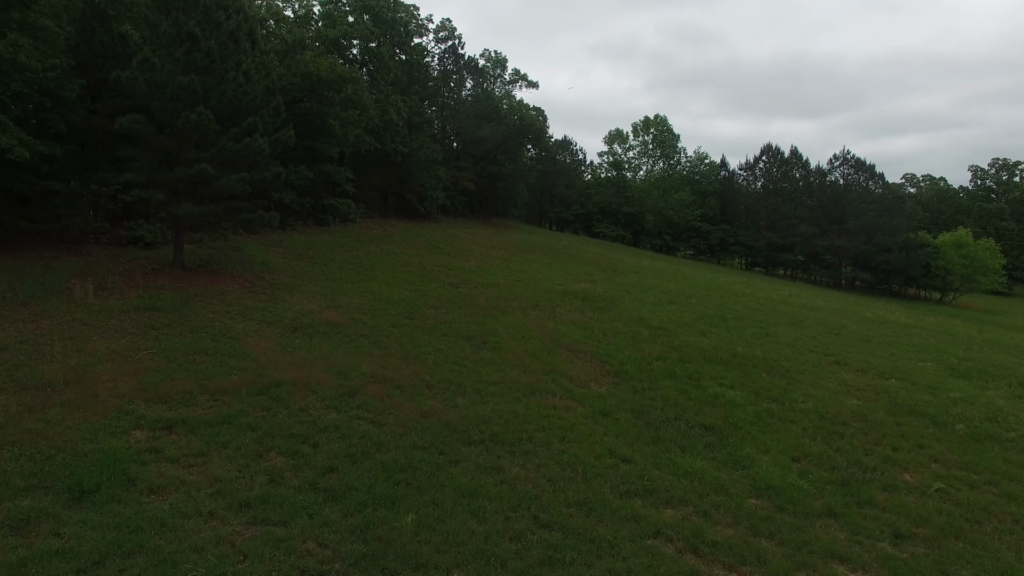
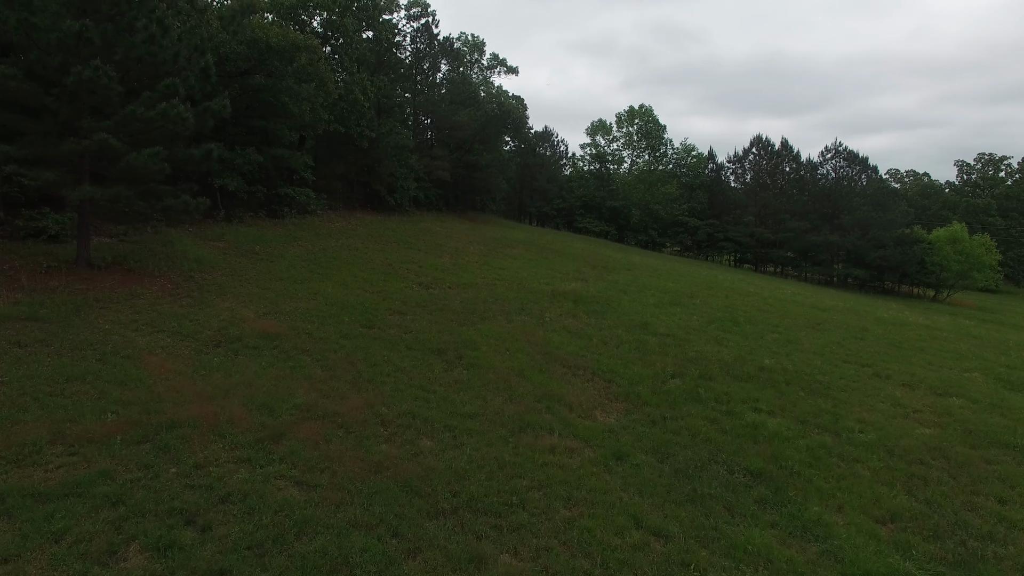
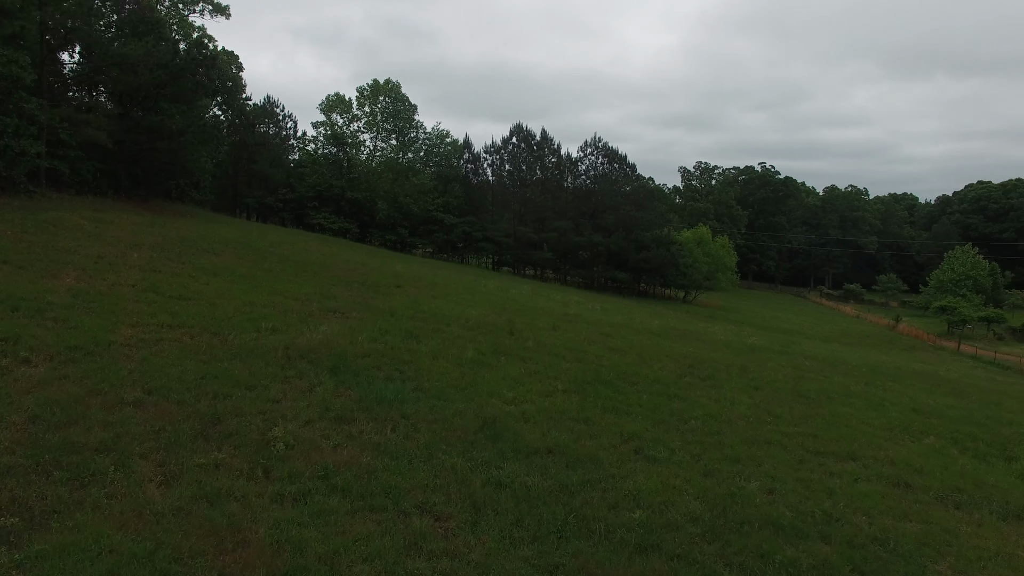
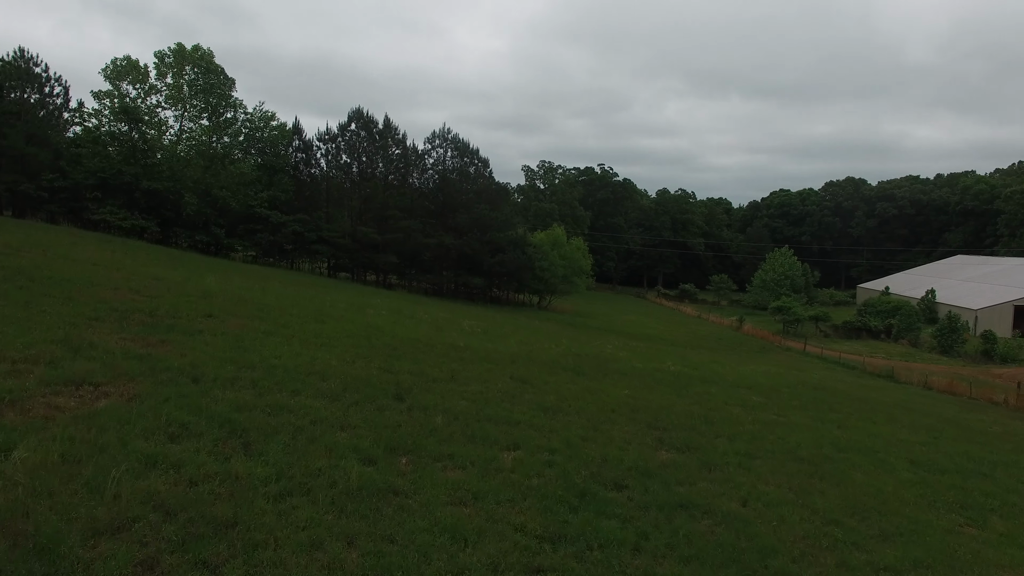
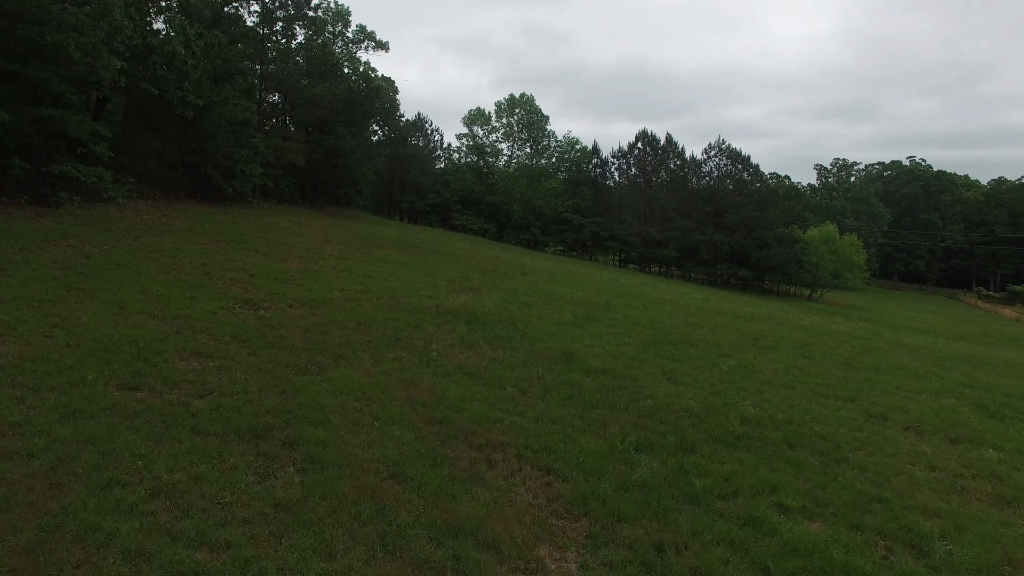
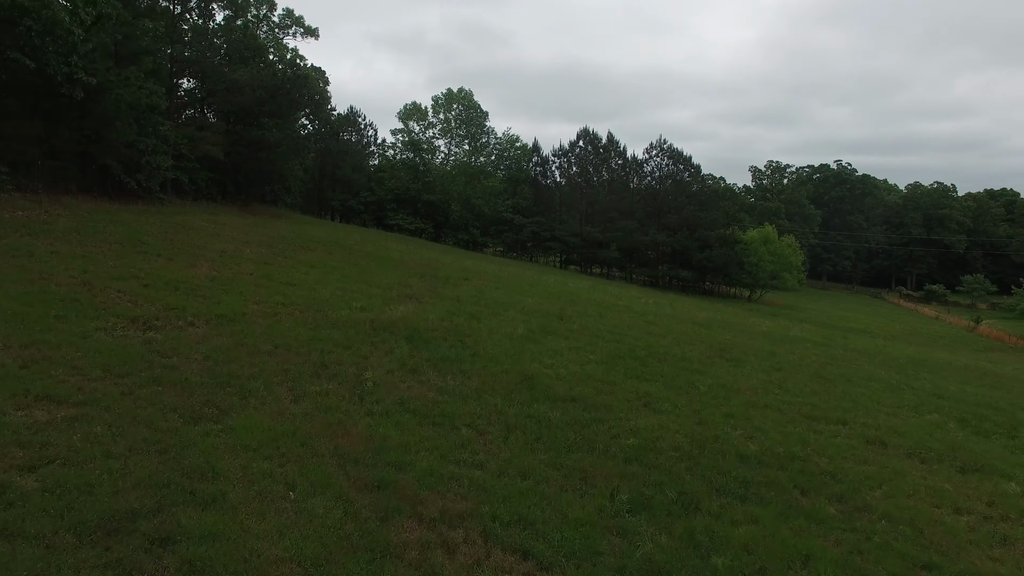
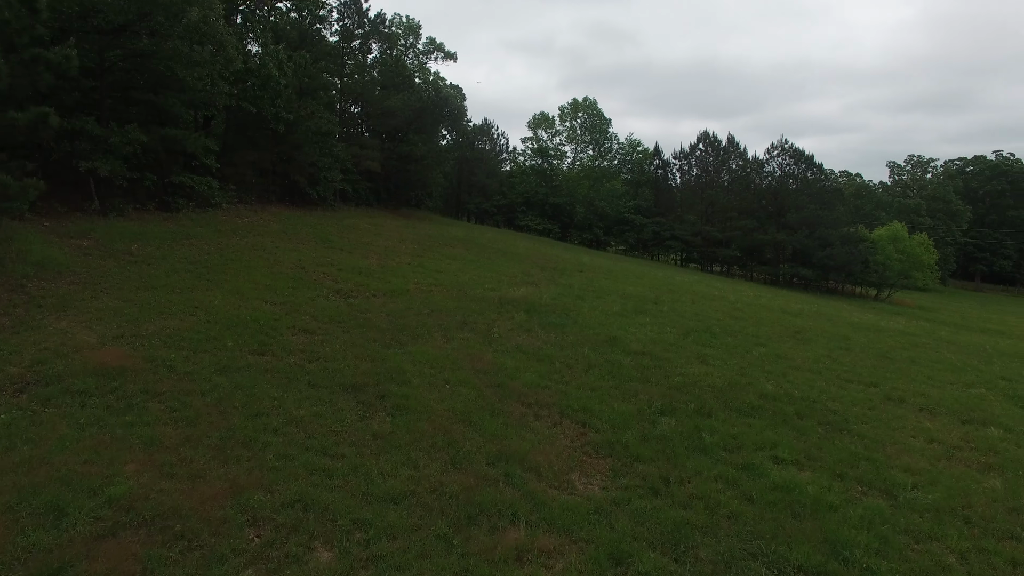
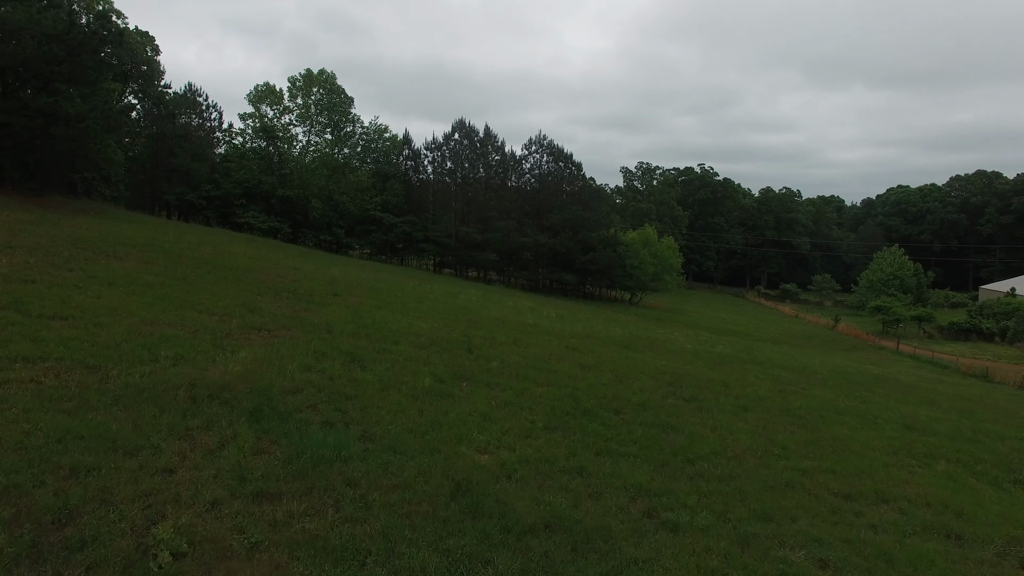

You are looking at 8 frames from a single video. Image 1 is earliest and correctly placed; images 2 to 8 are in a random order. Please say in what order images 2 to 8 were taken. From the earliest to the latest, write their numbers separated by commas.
2, 7, 5, 6, 3, 8, 4
